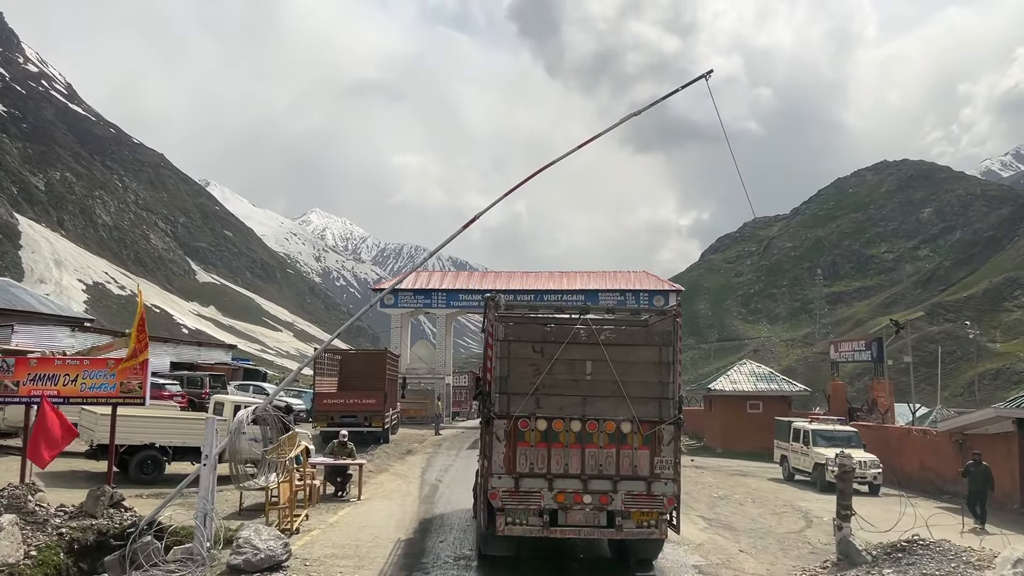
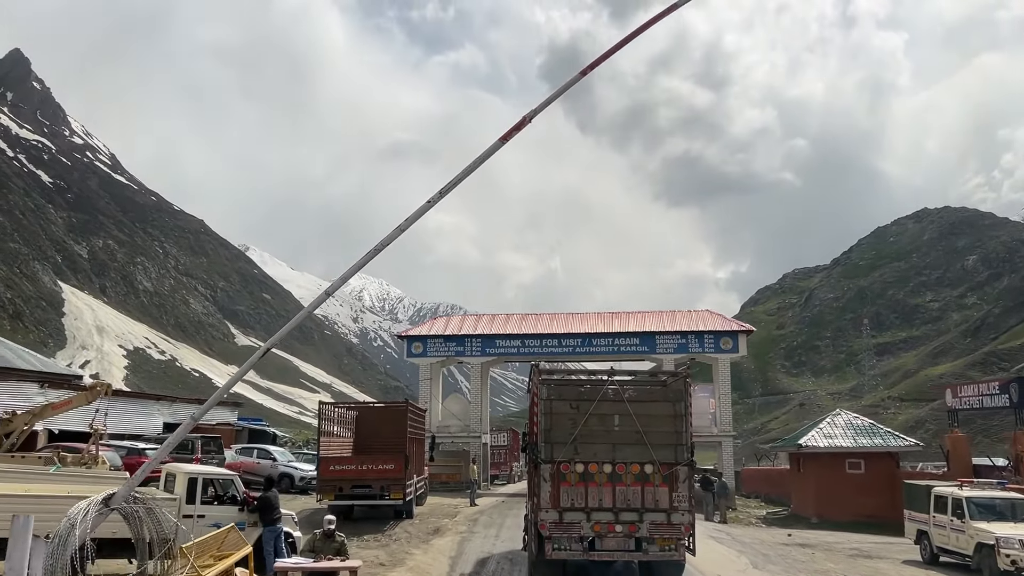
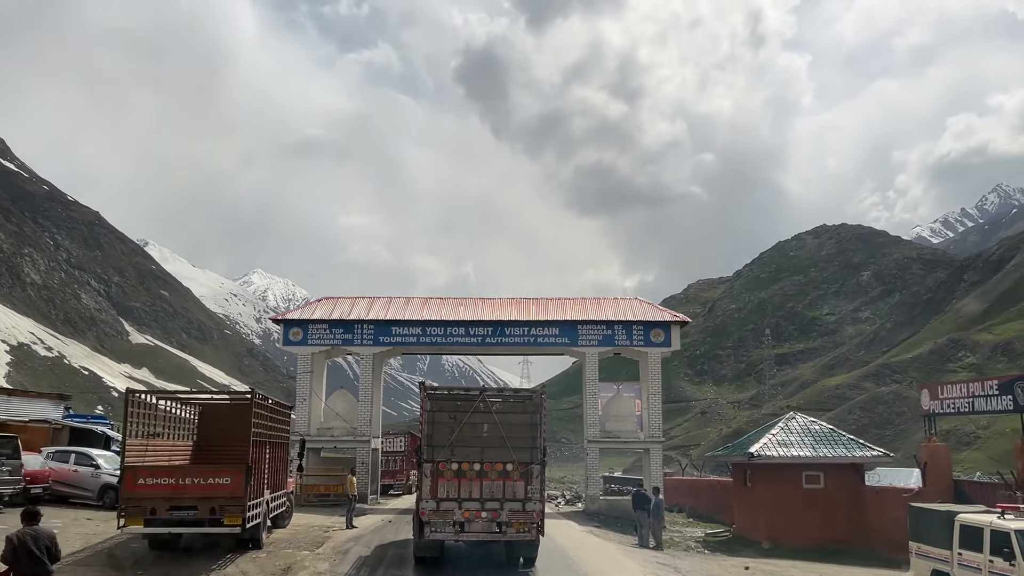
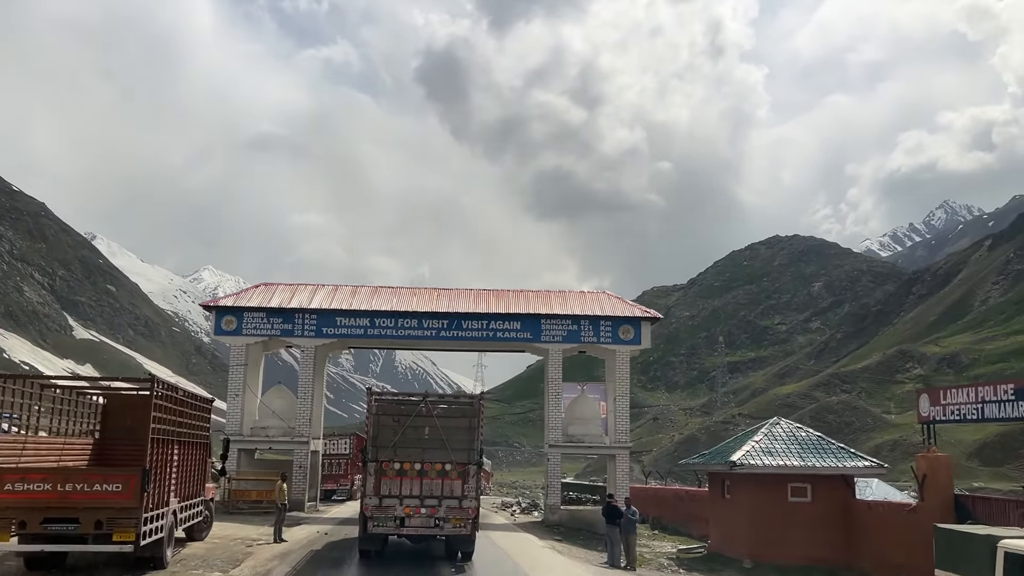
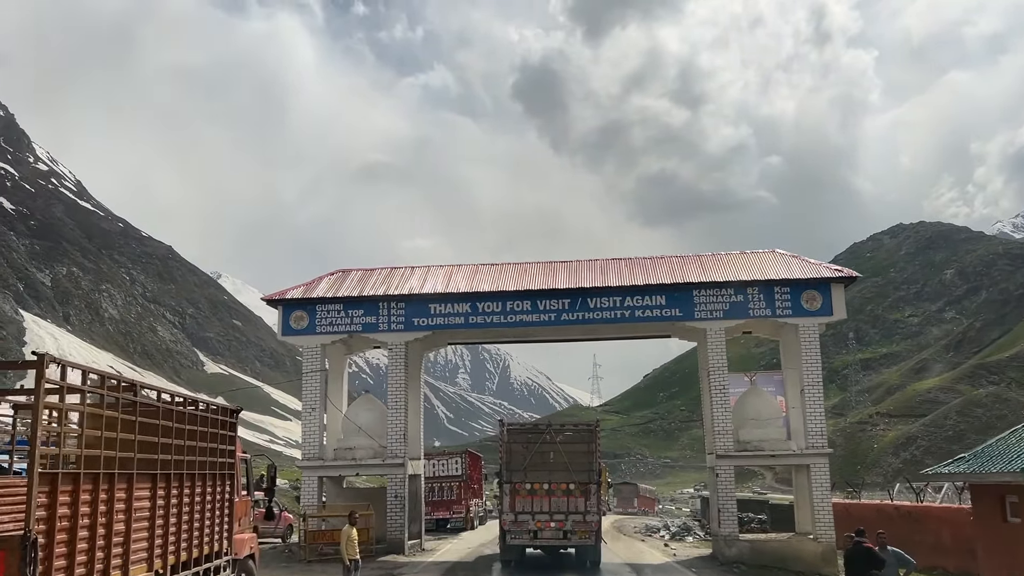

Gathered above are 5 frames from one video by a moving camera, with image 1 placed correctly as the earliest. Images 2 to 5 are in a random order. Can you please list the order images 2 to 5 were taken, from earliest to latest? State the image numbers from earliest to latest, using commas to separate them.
2, 3, 4, 5
